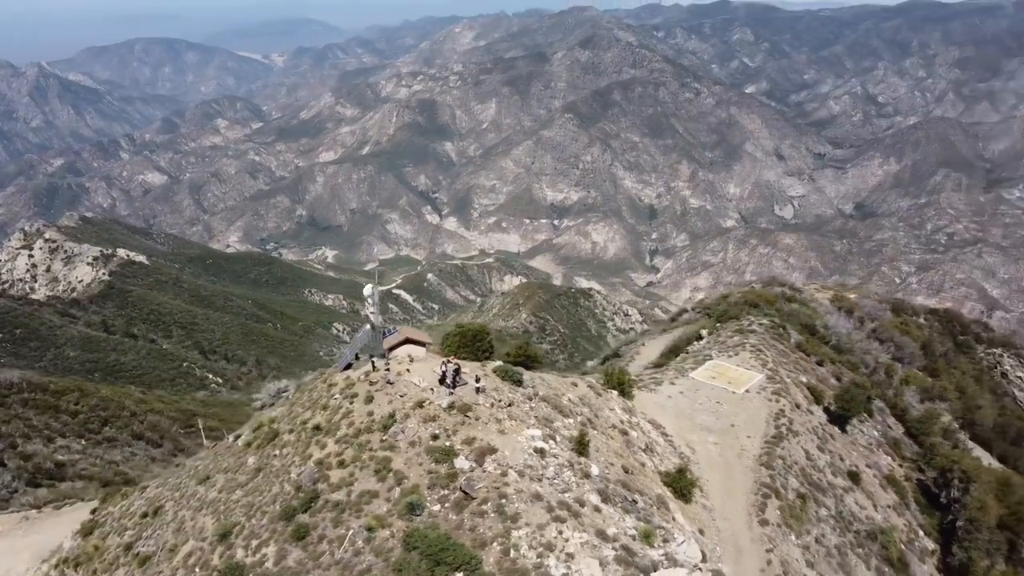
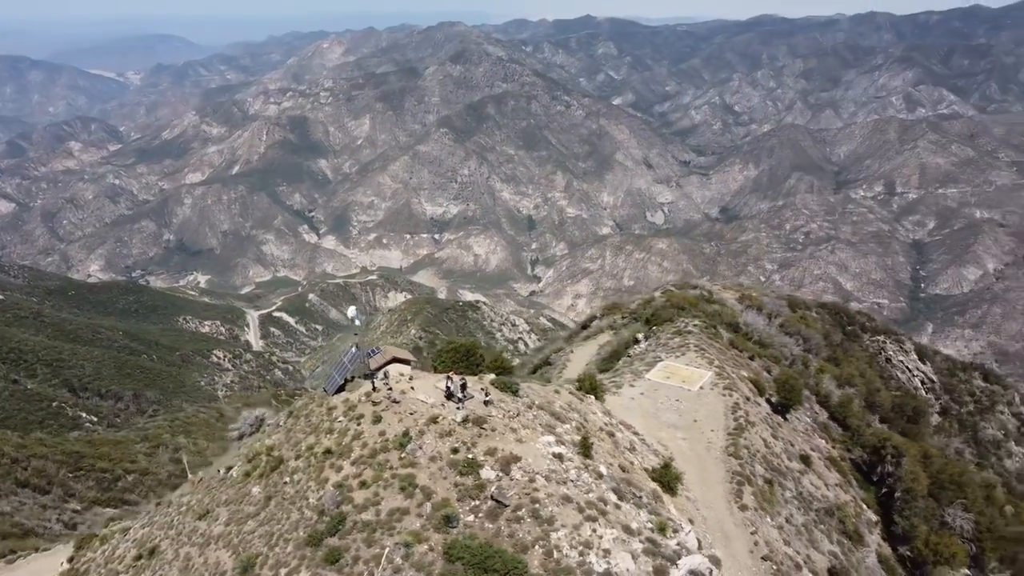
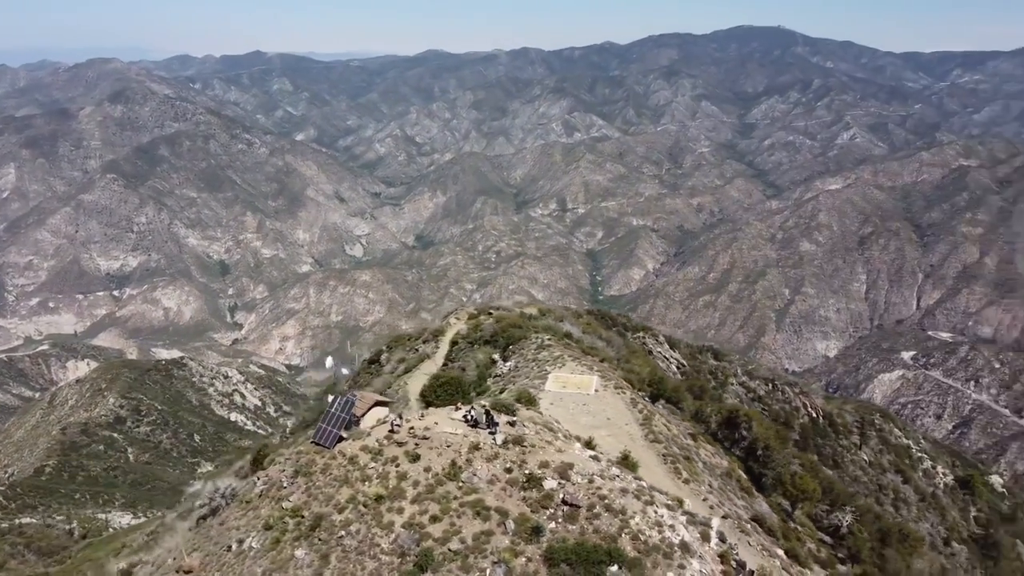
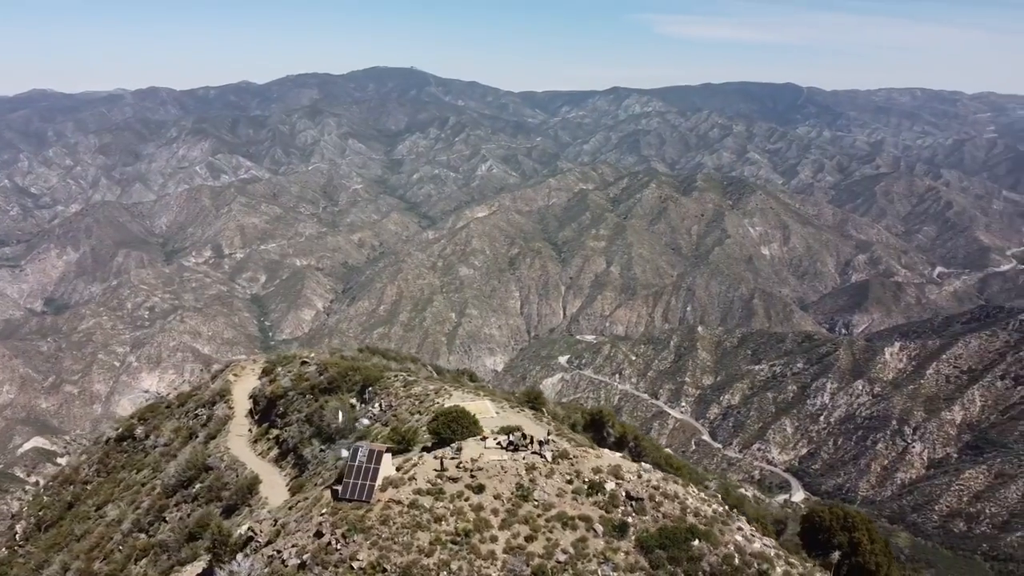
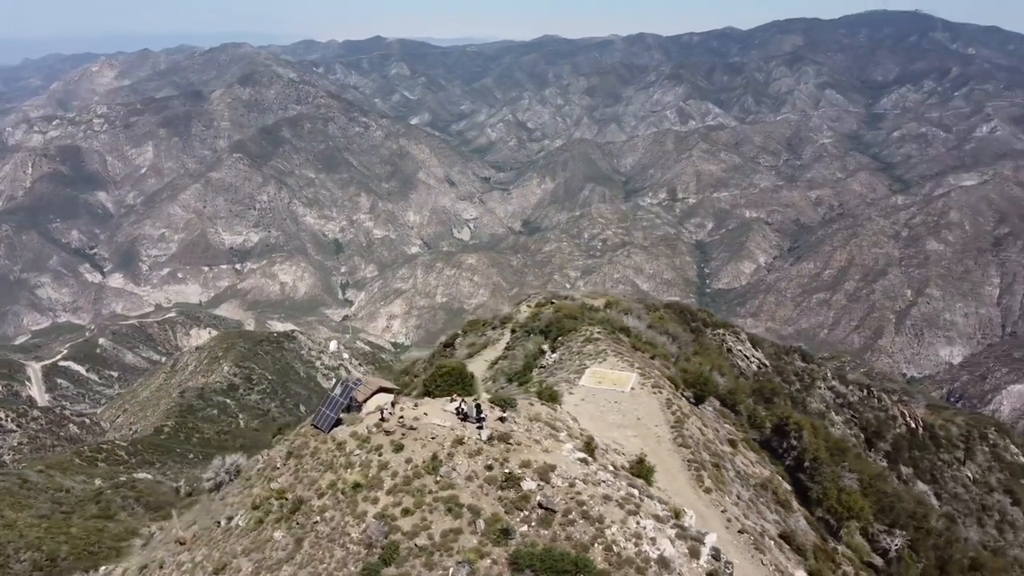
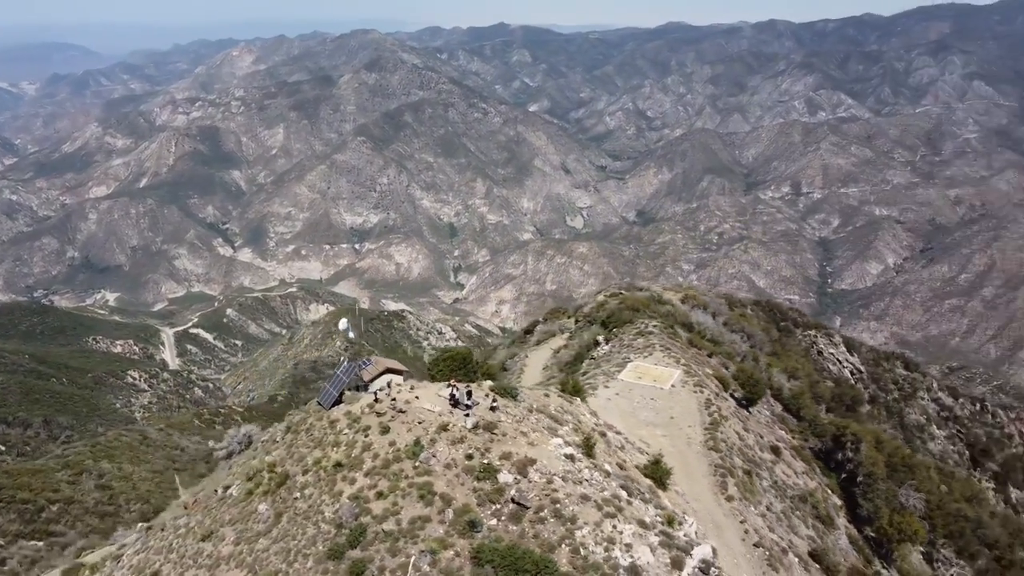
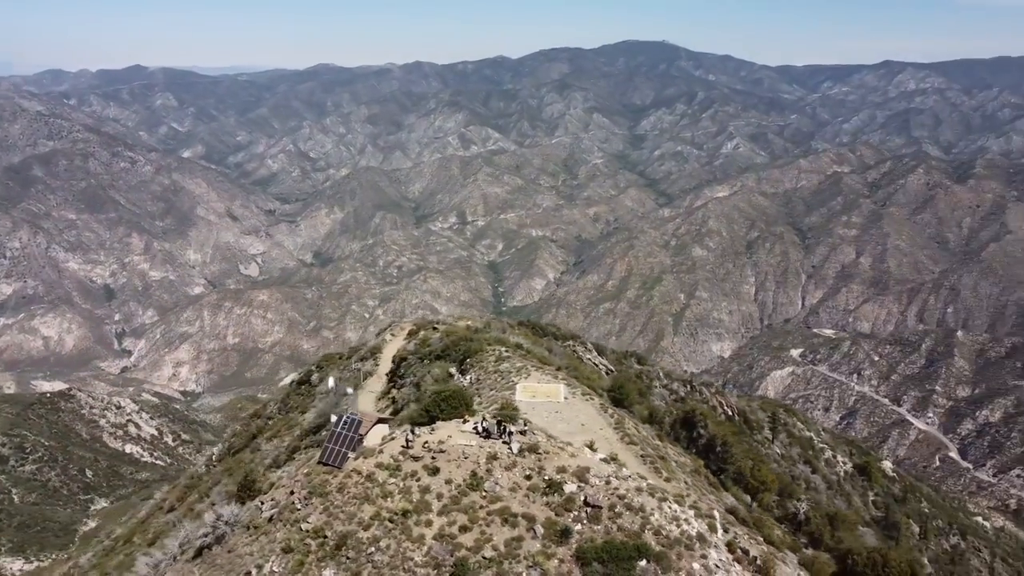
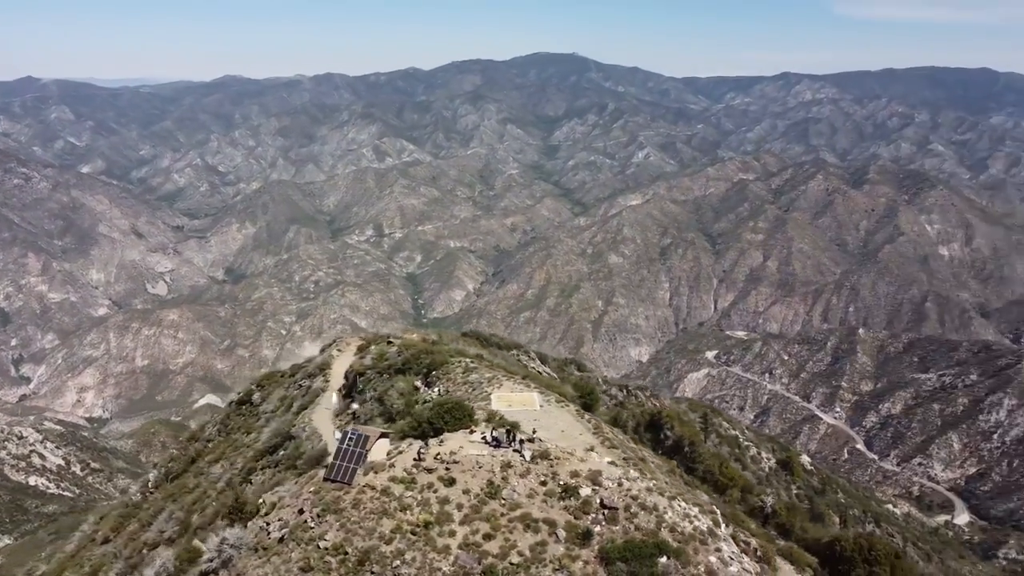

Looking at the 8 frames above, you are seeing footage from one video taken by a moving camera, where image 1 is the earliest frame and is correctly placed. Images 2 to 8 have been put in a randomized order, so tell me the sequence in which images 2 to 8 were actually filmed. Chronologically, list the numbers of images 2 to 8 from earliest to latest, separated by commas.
2, 6, 5, 3, 7, 8, 4
